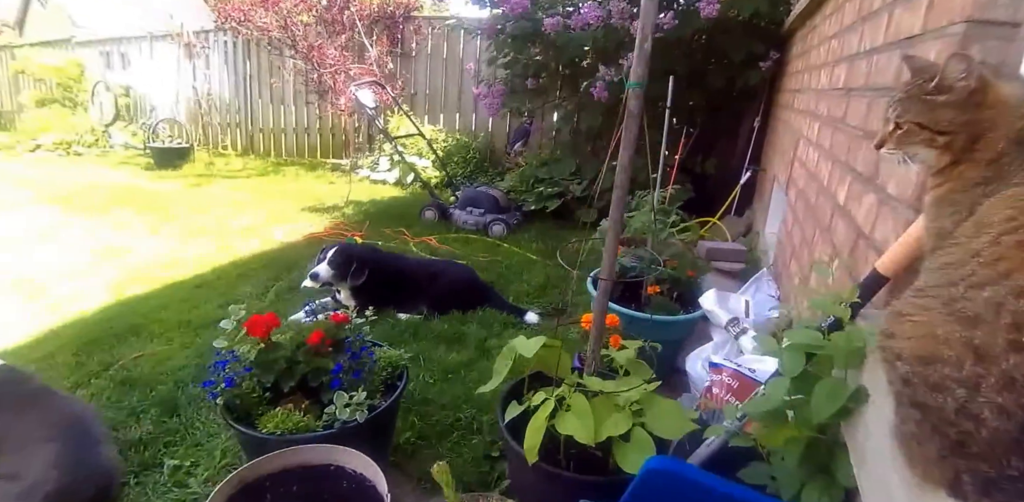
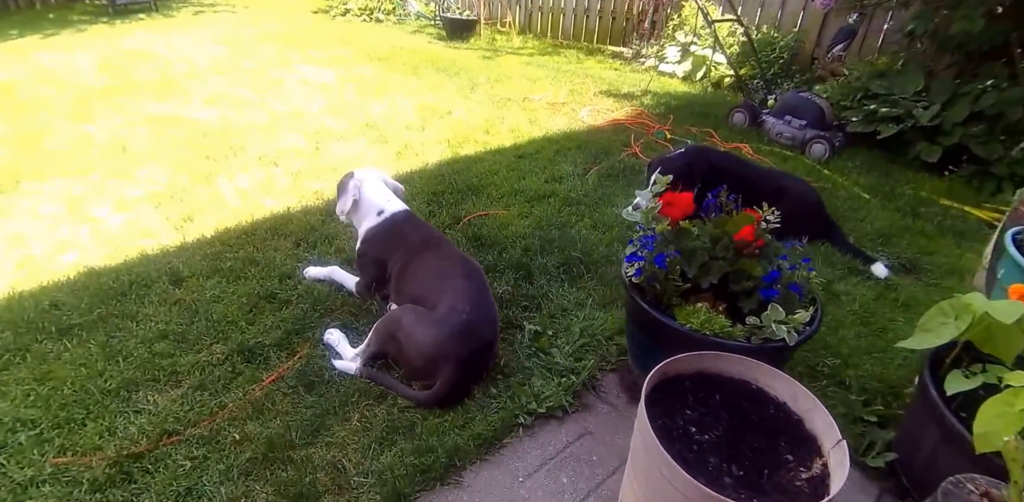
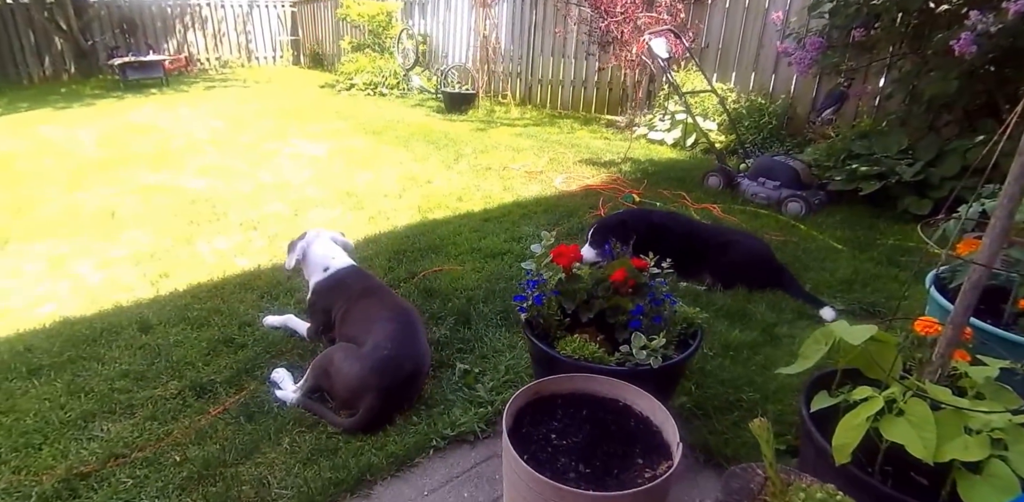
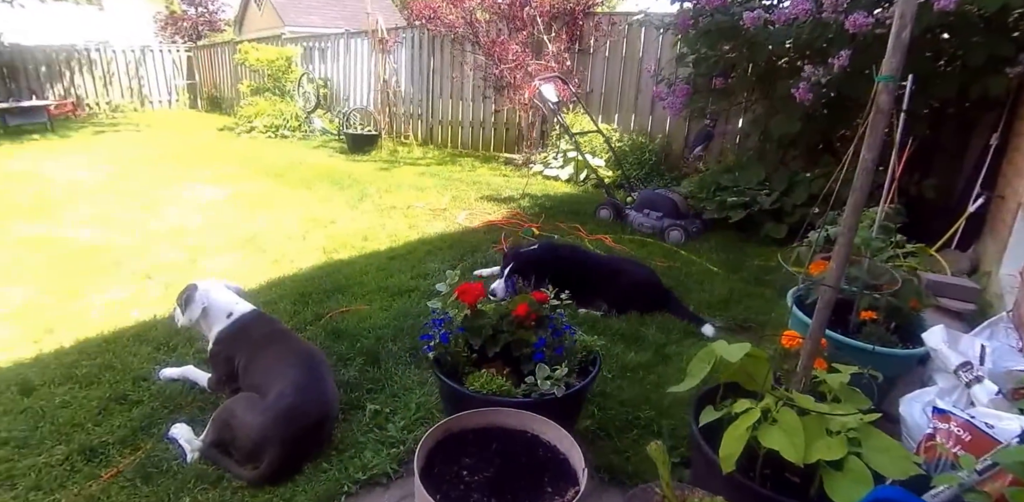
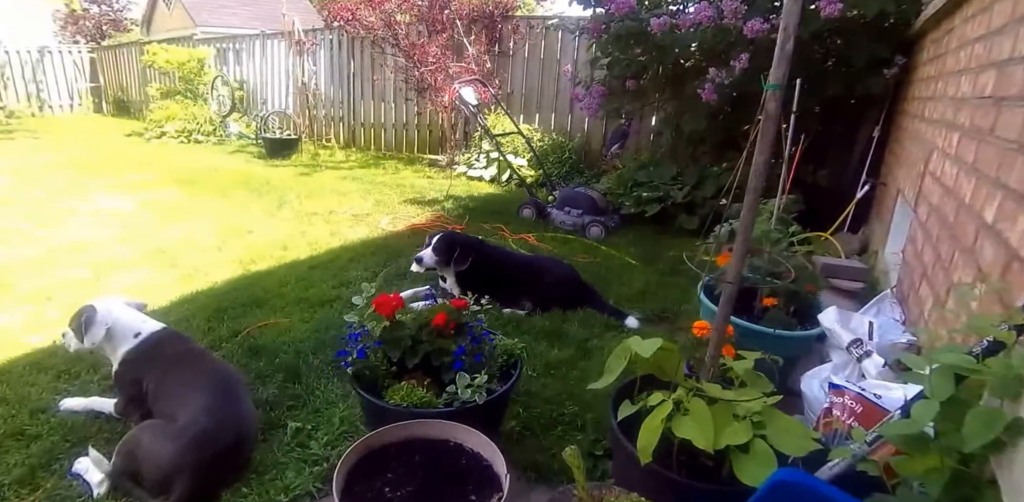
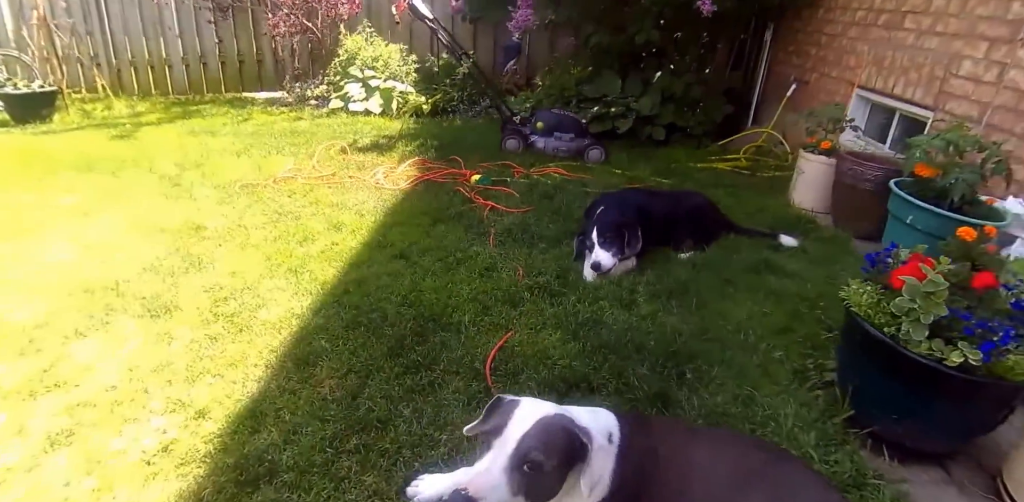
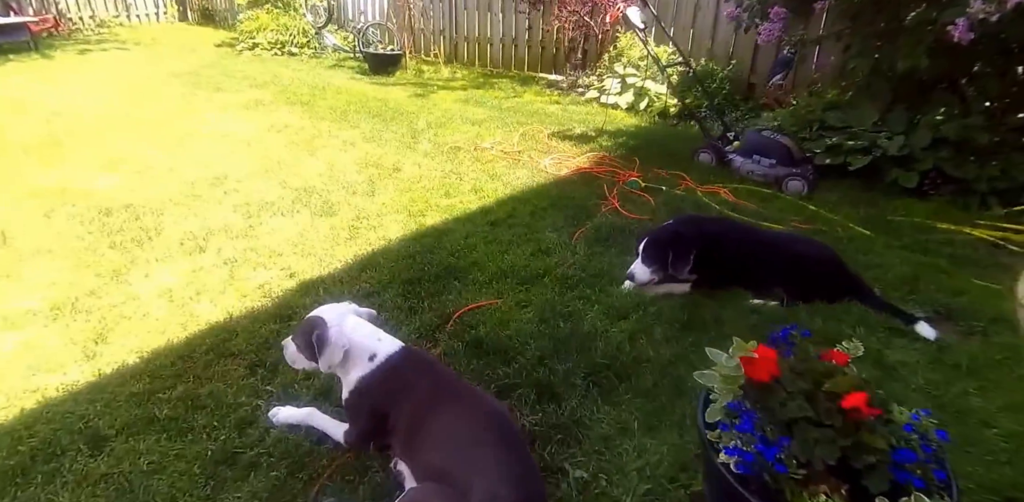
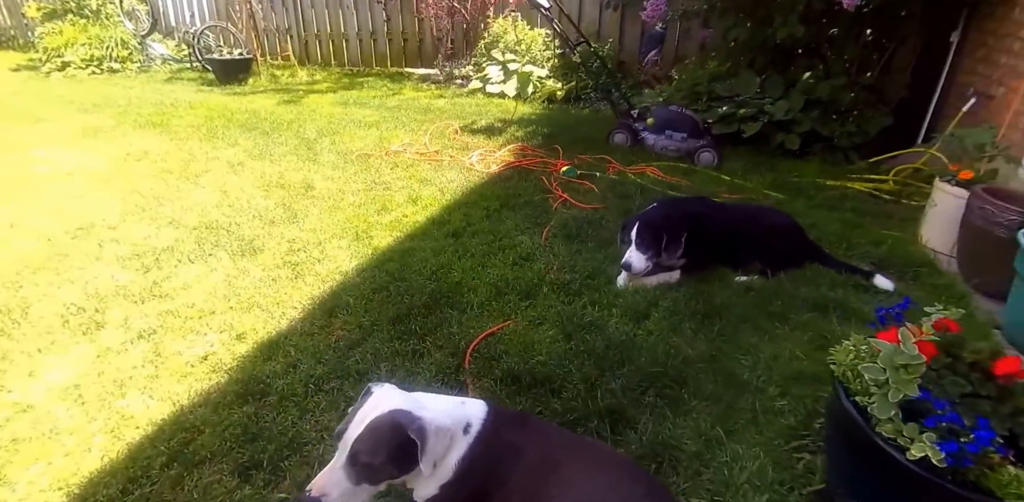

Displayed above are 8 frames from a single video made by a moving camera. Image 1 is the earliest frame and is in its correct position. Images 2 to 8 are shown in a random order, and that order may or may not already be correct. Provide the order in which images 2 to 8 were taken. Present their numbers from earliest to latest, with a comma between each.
5, 4, 3, 2, 7, 8, 6
